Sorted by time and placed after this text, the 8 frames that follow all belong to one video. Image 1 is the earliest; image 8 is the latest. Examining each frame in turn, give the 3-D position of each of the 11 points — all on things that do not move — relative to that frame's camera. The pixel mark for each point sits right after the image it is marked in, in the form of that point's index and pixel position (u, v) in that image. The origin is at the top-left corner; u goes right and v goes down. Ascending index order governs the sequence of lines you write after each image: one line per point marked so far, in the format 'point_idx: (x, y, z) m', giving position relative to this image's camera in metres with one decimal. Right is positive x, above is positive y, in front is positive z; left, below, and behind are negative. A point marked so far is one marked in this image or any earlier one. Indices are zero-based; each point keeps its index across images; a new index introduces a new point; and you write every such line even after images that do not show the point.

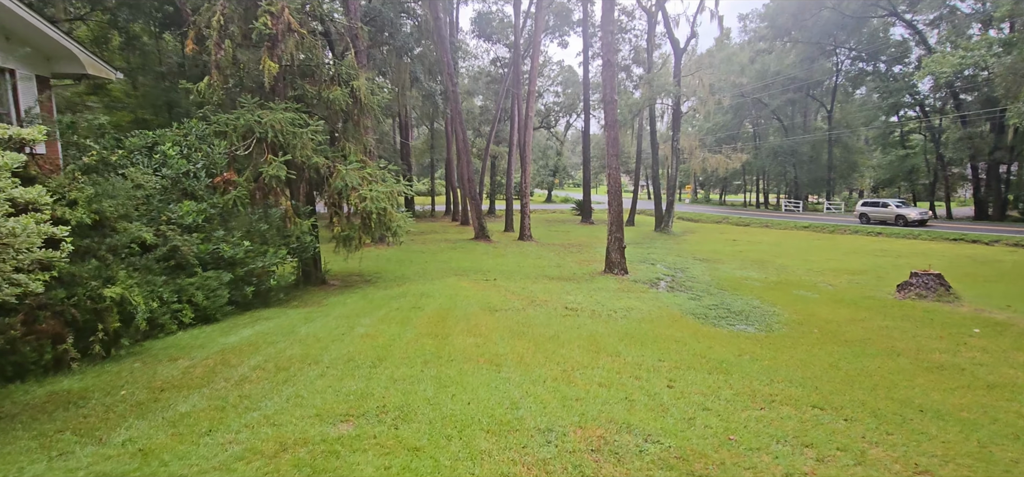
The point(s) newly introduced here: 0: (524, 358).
0: (+0.1, -1.2, +5.1) m
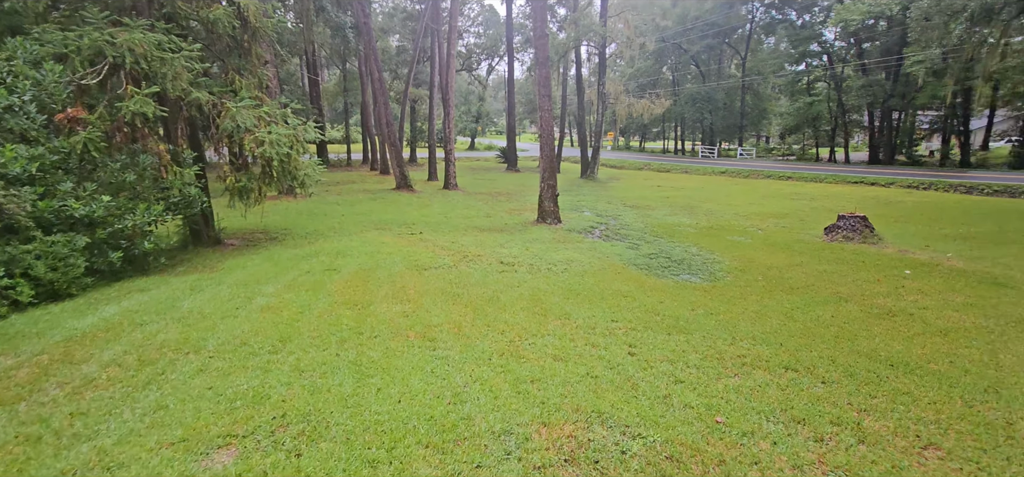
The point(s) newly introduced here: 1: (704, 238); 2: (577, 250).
0: (-0.4, -0.8, +4.3) m
1: (+3.7, 0.0, +9.7) m
2: (+1.1, -0.2, +8.6) m
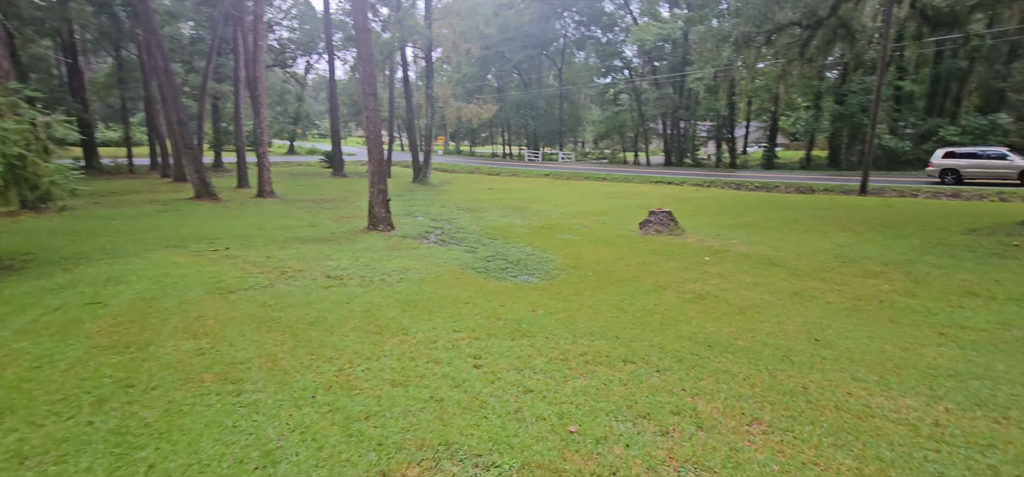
0: (-1.7, -0.9, +3.6) m
1: (+0.5, 0.0, +10.0) m
2: (-1.6, -0.3, +8.2) m
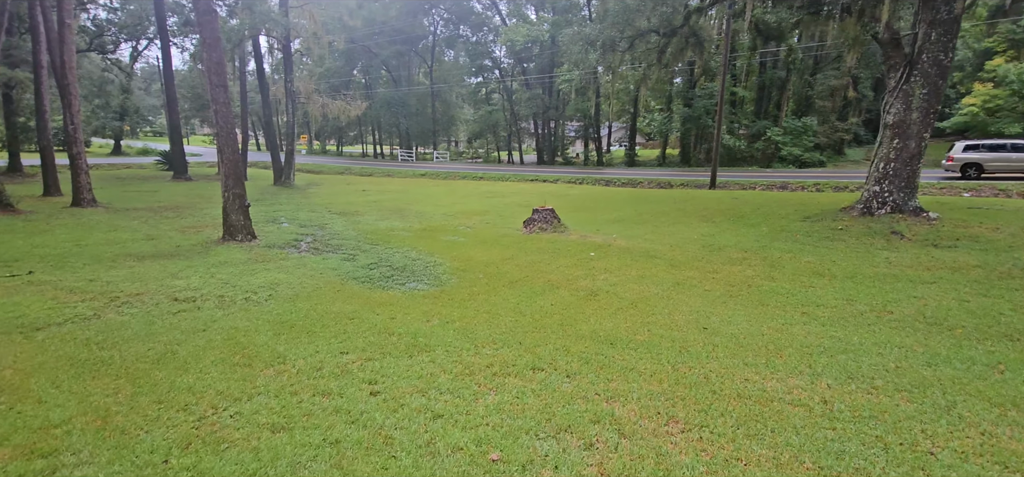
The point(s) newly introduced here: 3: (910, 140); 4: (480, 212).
0: (-2.2, -1.0, +2.8) m
1: (-1.7, 0.0, +9.6) m
2: (-3.3, -0.4, +7.3) m
3: (+6.3, +1.5, +8.0) m
4: (-0.8, +0.7, +13.2) m
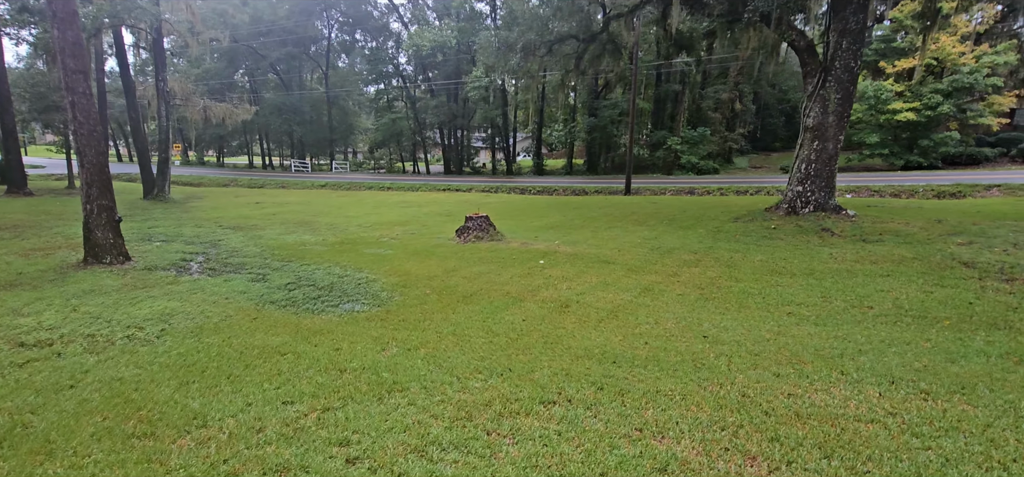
0: (-2.0, -1.1, +1.7) m
1: (-2.8, -0.3, +8.4) m
2: (-3.9, -0.7, +5.9) m
3: (+5.2, +1.6, +8.5) m
4: (-2.7, +0.4, +12.2) m
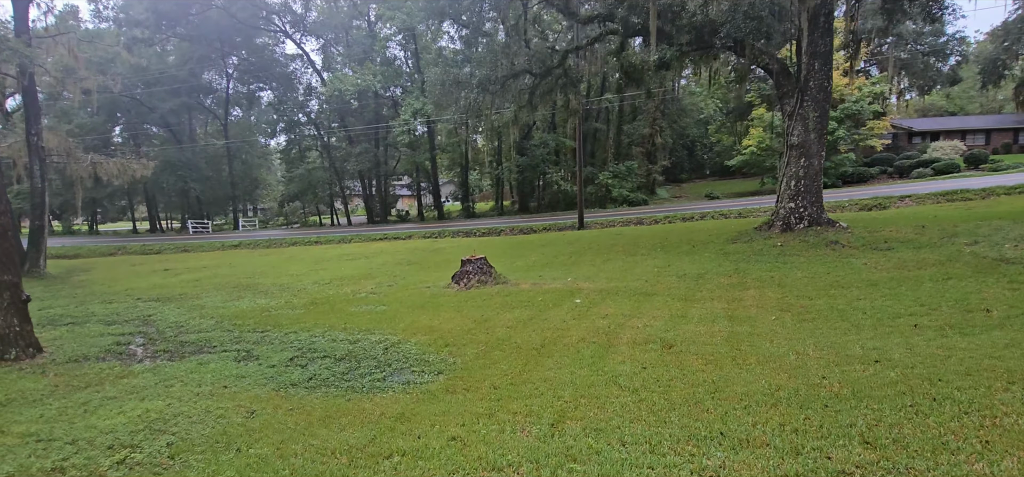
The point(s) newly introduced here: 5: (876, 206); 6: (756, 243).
0: (-0.5, -1.2, +0.6) m
1: (-2.6, -1.1, +7.1) m
2: (-3.1, -1.3, +4.3) m
3: (+5.2, +1.4, +8.7) m
4: (-3.2, -0.8, +10.8) m
5: (+10.6, +0.9, +14.8) m
6: (+4.2, -0.1, +8.7) m
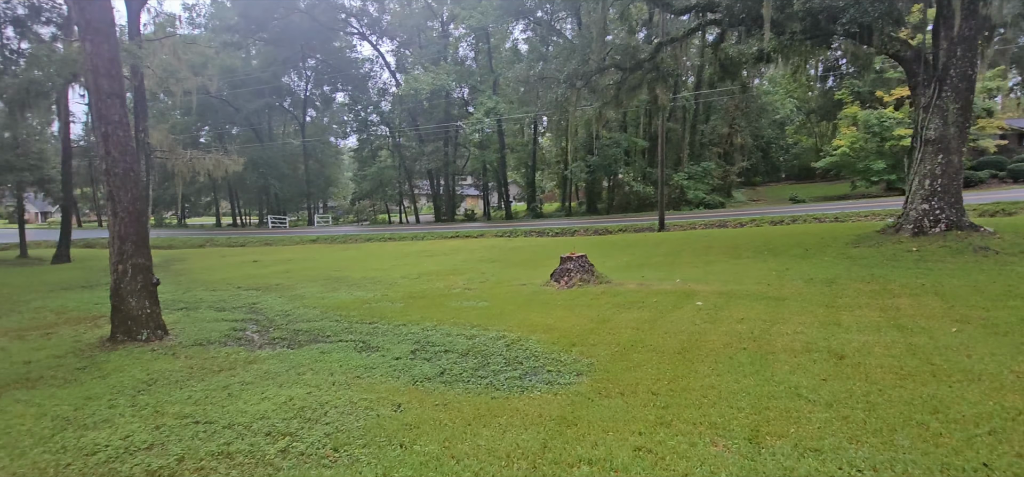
0: (+0.3, -1.1, +0.3) m
1: (-1.1, -1.0, +6.9) m
2: (-2.0, -1.2, +4.3) m
3: (+6.8, +1.3, +7.8) m
4: (-1.3, -0.7, +10.7) m
5: (+12.8, +0.7, +13.3) m
6: (+5.8, -0.1, +7.9) m
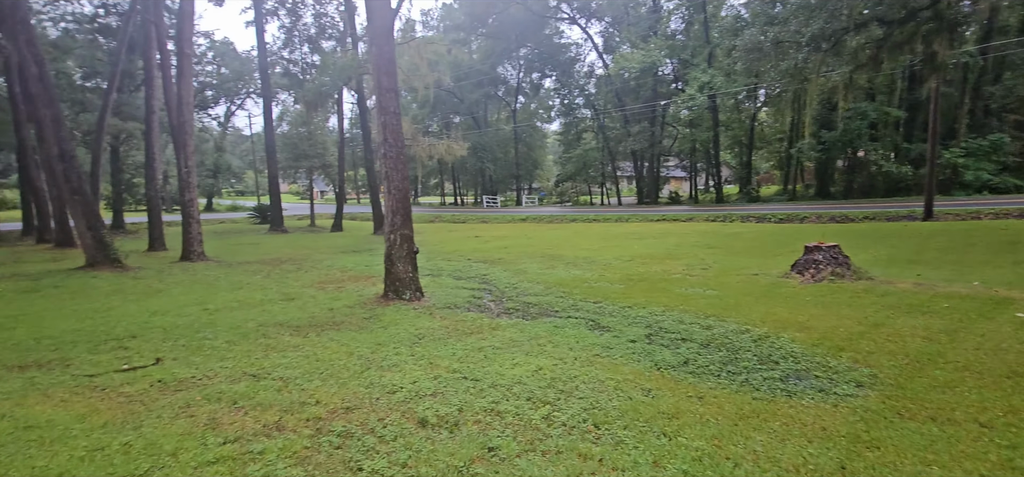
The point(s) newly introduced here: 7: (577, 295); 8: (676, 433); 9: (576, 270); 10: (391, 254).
0: (+0.7, -1.1, 0.0) m
1: (+1.9, -0.8, +6.7) m
2: (+0.1, -1.0, +4.6) m
3: (+9.6, +1.2, +4.5) m
4: (+3.1, -0.4, +10.3) m
5: (+17.3, +0.5, +7.5) m
6: (+8.6, -0.2, +5.0) m
7: (+0.9, -0.8, +7.0) m
8: (+0.9, -1.0, +2.8) m
9: (+1.2, -0.6, +9.3) m
10: (-1.6, -0.2, +6.8) m
